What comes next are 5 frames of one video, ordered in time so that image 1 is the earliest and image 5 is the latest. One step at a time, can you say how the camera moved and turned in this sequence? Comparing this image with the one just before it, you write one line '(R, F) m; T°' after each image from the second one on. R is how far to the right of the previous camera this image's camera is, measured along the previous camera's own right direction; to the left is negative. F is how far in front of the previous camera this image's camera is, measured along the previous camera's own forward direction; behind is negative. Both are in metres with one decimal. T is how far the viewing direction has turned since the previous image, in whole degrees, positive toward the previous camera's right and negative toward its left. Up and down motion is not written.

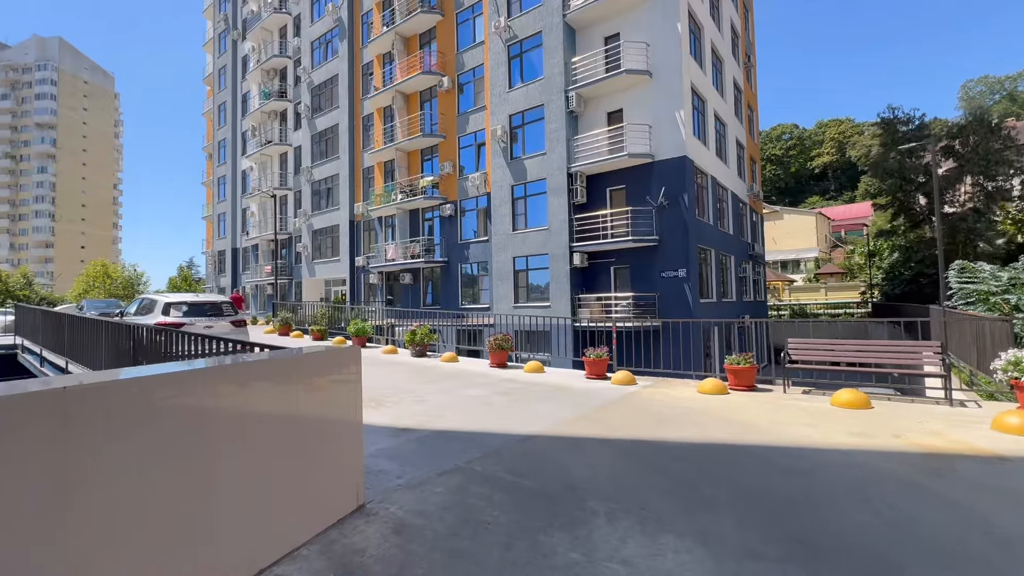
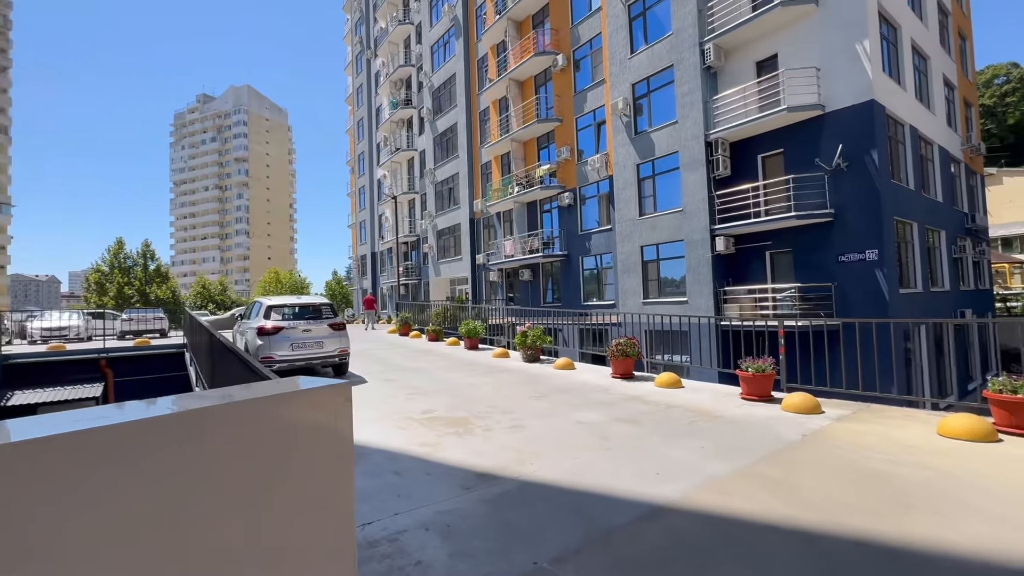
(+0.1, +1.9) m; -16°
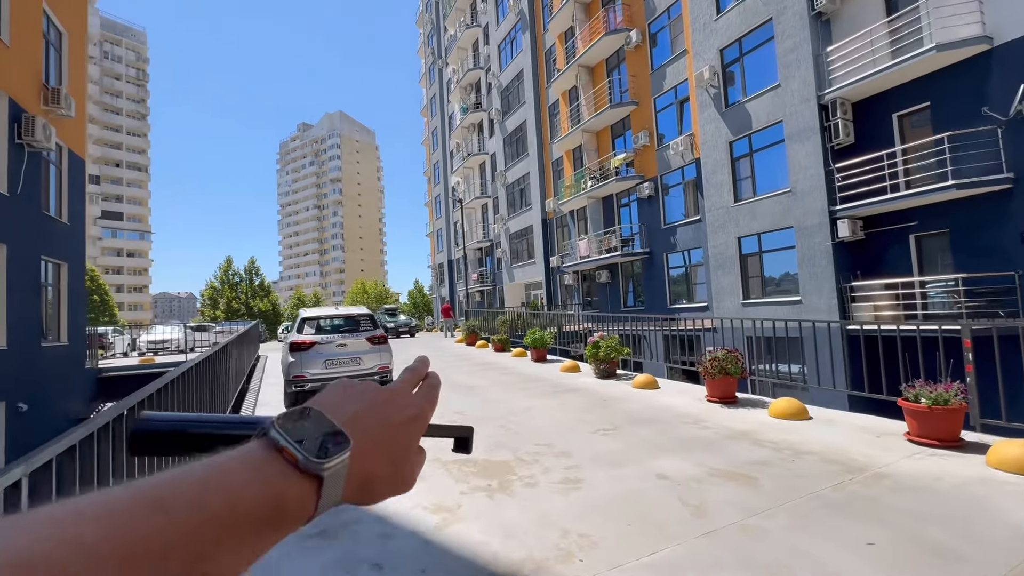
(+0.3, +1.6) m; -10°
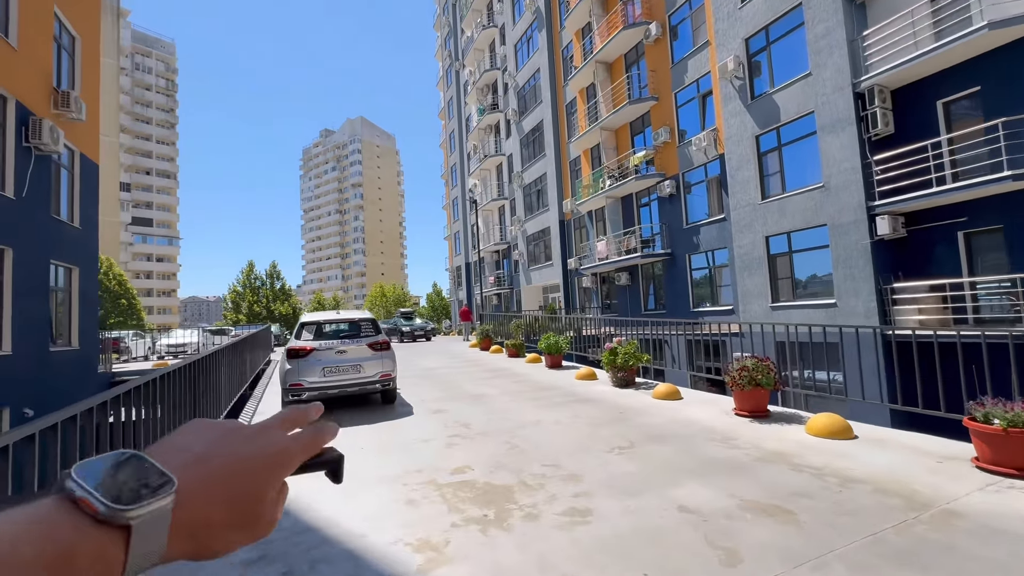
(+0.2, +0.5) m; -2°
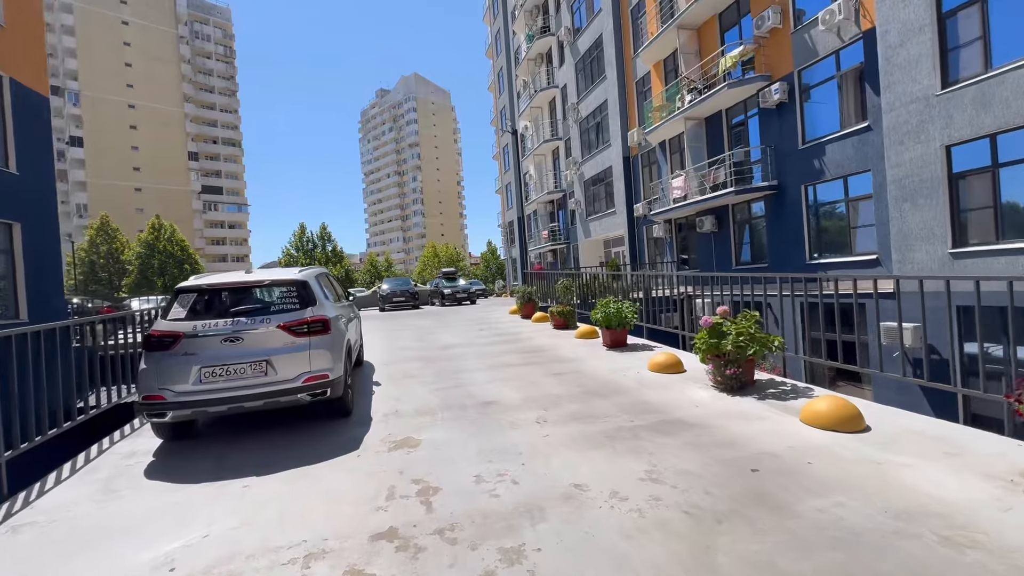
(+0.4, +3.7) m; -8°
